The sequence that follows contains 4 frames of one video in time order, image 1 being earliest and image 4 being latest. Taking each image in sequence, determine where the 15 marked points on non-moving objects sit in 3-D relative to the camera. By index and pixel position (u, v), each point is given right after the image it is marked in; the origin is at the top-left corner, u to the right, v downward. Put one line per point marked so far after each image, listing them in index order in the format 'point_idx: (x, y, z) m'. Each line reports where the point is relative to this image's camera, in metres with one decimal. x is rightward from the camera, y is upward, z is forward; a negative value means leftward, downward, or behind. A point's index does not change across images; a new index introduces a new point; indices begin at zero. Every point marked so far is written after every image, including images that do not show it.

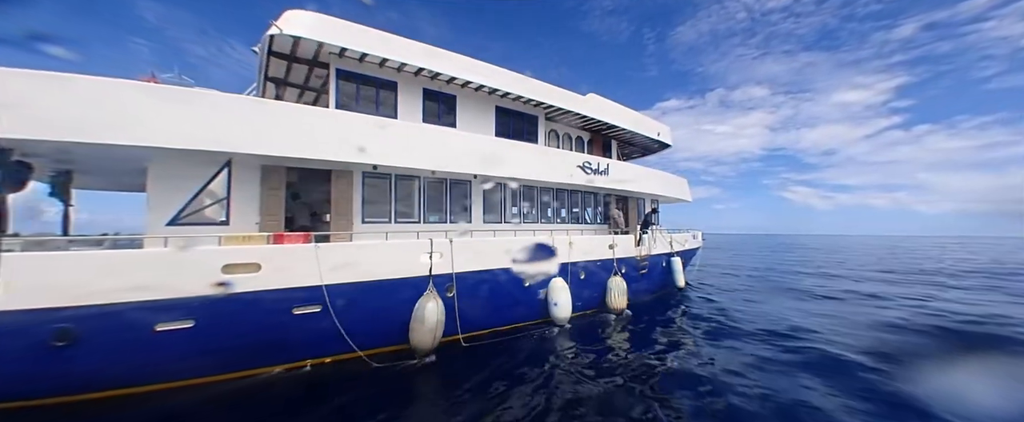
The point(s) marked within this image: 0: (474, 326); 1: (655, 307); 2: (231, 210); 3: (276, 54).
0: (-0.9, -2.6, +7.2) m
1: (+4.8, -3.2, +11.0) m
2: (-5.1, 0.0, +5.9) m
3: (-4.9, +3.3, +6.7) m
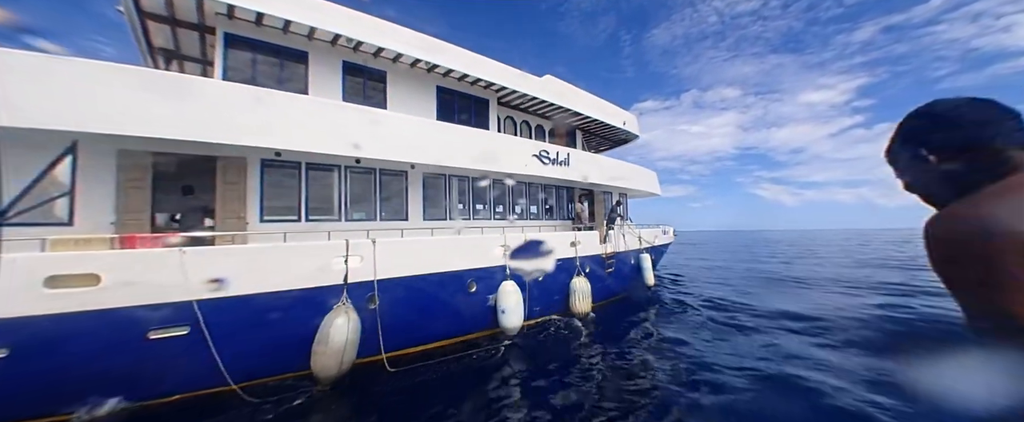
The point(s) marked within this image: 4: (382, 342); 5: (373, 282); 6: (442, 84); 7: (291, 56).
0: (-2.0, -2.5, +6.1) m
1: (+3.5, -3.0, +10.2) m
2: (-6.2, +0.1, +4.6) m
3: (-6.1, +3.3, +5.4) m
4: (-2.3, -2.3, +5.8) m
5: (-2.4, -1.2, +5.5) m
6: (-1.6, +2.9, +7.3) m
7: (-4.0, +2.8, +5.7) m
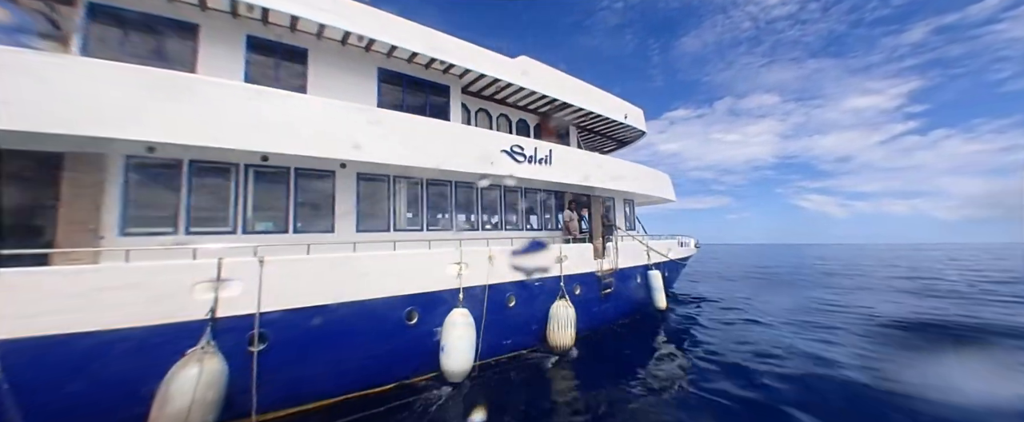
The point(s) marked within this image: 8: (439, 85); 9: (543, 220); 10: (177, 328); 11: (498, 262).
0: (-2.8, -2.6, +4.6) m
1: (+3.0, -3.3, +8.3) m
2: (-7.1, 0.0, +3.6) m
3: (-6.9, +3.2, +4.5) m
4: (-3.2, -2.5, +4.3) m
5: (-3.2, -1.4, +4.1) m
6: (-2.3, +2.7, +6.0) m
7: (-4.8, +2.6, +4.6) m
8: (-1.4, +2.6, +6.6) m
9: (+0.9, -0.2, +8.2) m
10: (-3.9, -1.4, +3.8) m
11: (-0.2, -1.0, +6.0) m
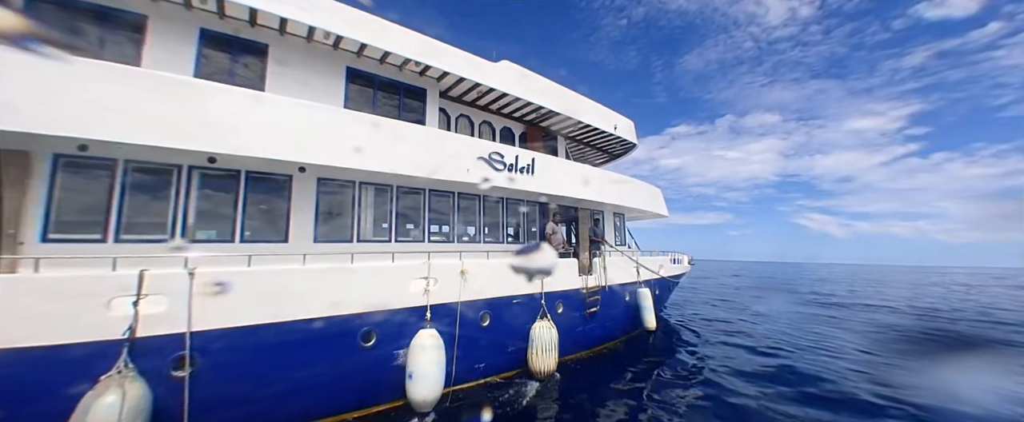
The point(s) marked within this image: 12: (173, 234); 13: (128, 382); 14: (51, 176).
0: (-3.3, -2.7, +4.1) m
1: (+2.5, -3.7, +7.7) m
2: (-7.6, 0.0, +3.2) m
3: (-7.3, +3.2, +4.2) m
4: (-3.7, -2.6, +3.9) m
5: (-3.7, -1.4, +3.7) m
6: (-2.6, +2.5, +5.7) m
7: (-5.2, +2.5, +4.3) m
8: (-1.8, +2.4, +6.3) m
9: (+0.5, -0.5, +7.8) m
10: (-4.4, -1.4, +3.3) m
11: (-0.7, -1.2, +5.6) m
12: (-4.5, -0.3, +4.3) m
13: (-4.0, -1.8, +3.3) m
14: (-5.5, +0.5, +3.9) m
